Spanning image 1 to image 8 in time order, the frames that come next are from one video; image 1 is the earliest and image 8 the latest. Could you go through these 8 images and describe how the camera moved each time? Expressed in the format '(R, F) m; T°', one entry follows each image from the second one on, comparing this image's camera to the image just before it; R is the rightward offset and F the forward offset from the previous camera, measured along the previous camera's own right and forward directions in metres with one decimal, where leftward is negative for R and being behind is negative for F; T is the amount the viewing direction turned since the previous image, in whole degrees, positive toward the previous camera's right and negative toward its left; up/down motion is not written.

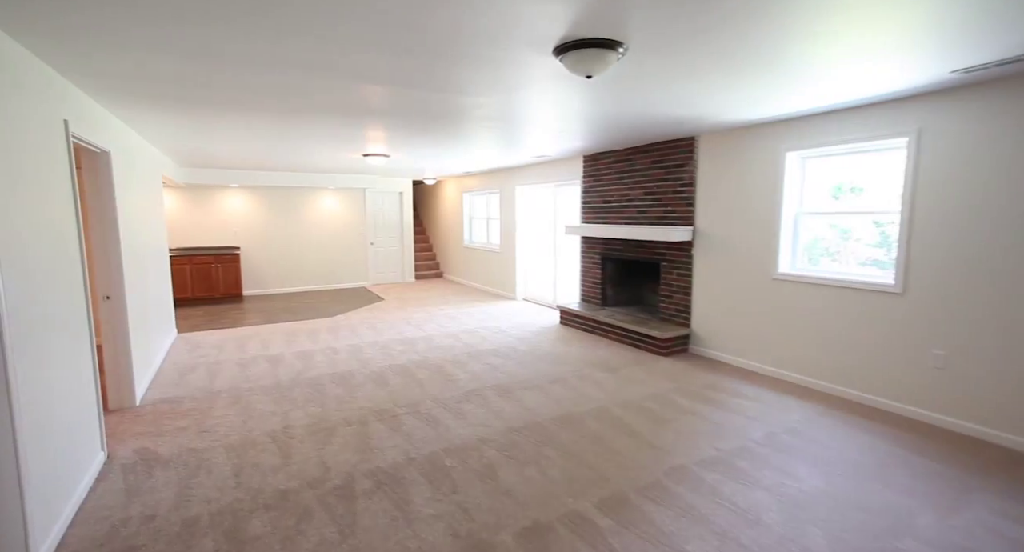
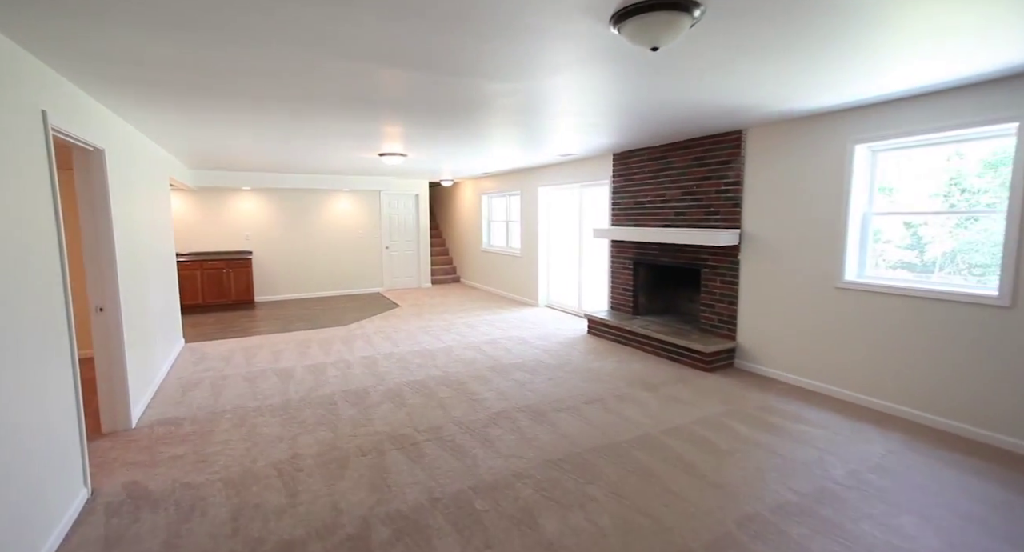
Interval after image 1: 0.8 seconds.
(-0.1, +0.4) m; -2°
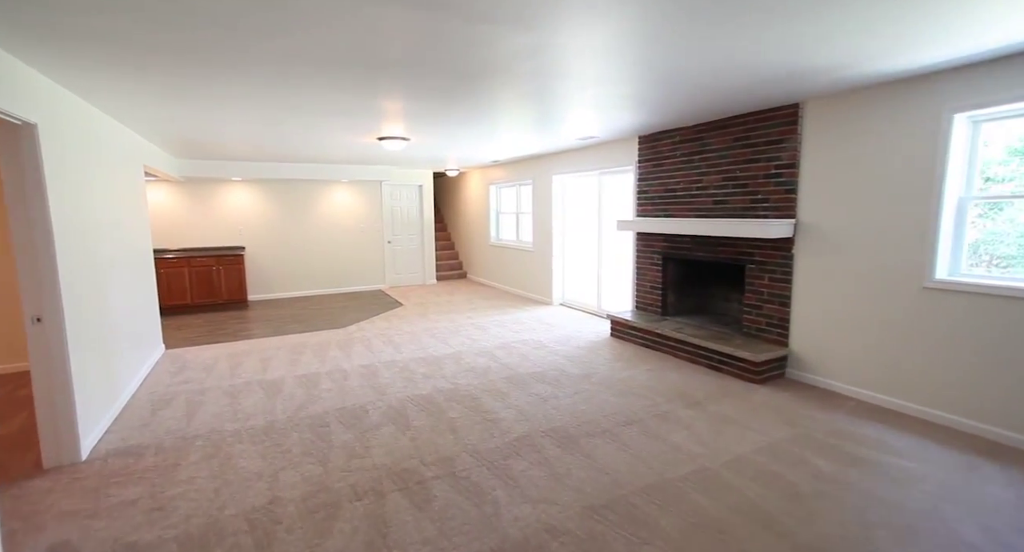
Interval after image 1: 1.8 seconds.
(-0.1, +0.6) m; 0°
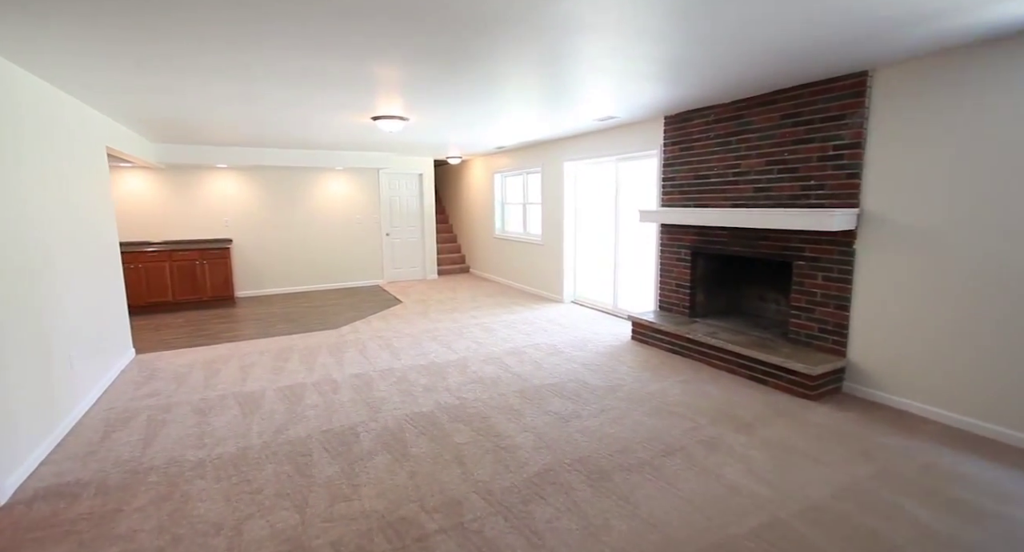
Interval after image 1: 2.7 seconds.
(-0.1, +0.5) m; 0°
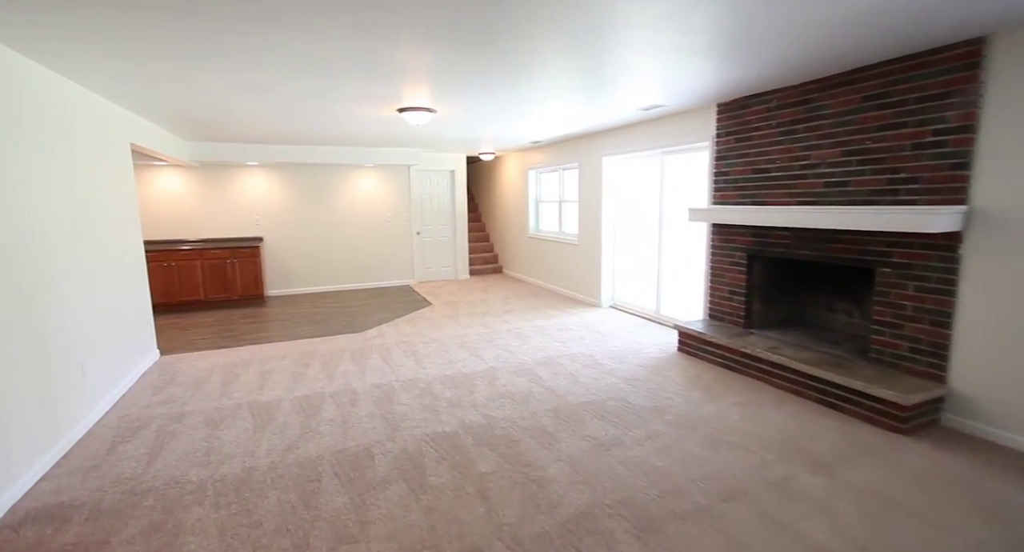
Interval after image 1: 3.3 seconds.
(0.0, +0.3) m; -4°
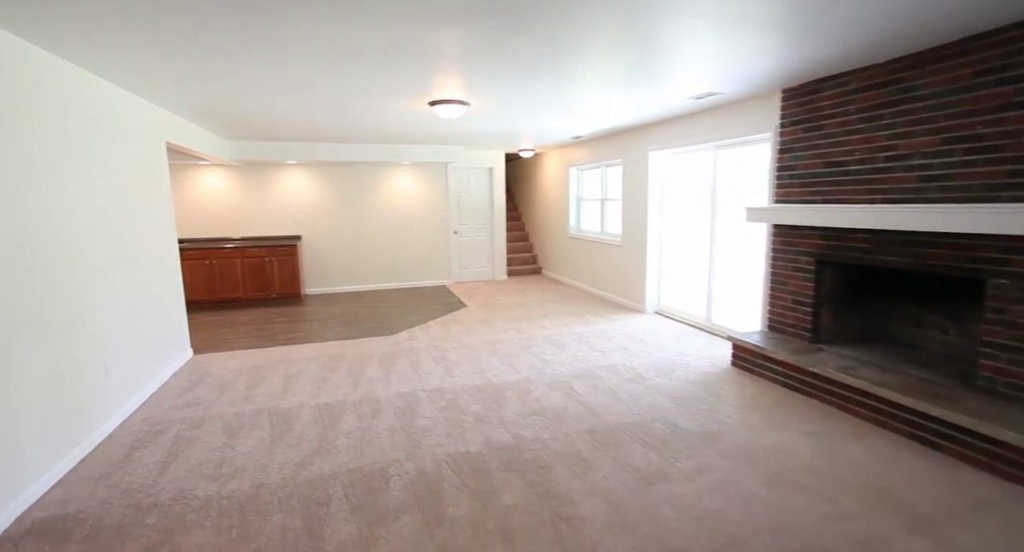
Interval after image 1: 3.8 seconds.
(0.0, +0.3) m; -5°
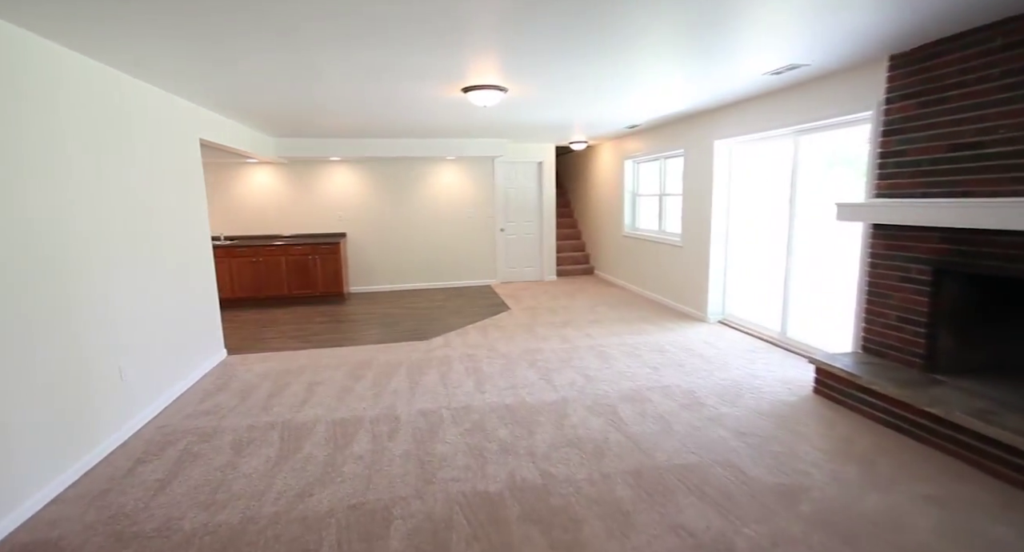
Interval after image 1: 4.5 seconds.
(+0.1, +0.4) m; -7°
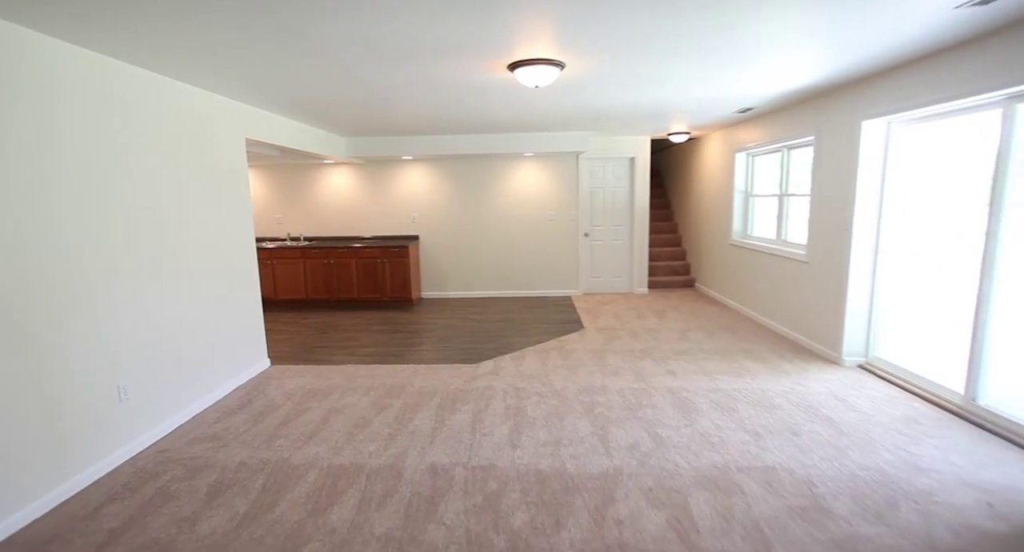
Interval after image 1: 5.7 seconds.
(+0.3, +0.8) m; -13°
